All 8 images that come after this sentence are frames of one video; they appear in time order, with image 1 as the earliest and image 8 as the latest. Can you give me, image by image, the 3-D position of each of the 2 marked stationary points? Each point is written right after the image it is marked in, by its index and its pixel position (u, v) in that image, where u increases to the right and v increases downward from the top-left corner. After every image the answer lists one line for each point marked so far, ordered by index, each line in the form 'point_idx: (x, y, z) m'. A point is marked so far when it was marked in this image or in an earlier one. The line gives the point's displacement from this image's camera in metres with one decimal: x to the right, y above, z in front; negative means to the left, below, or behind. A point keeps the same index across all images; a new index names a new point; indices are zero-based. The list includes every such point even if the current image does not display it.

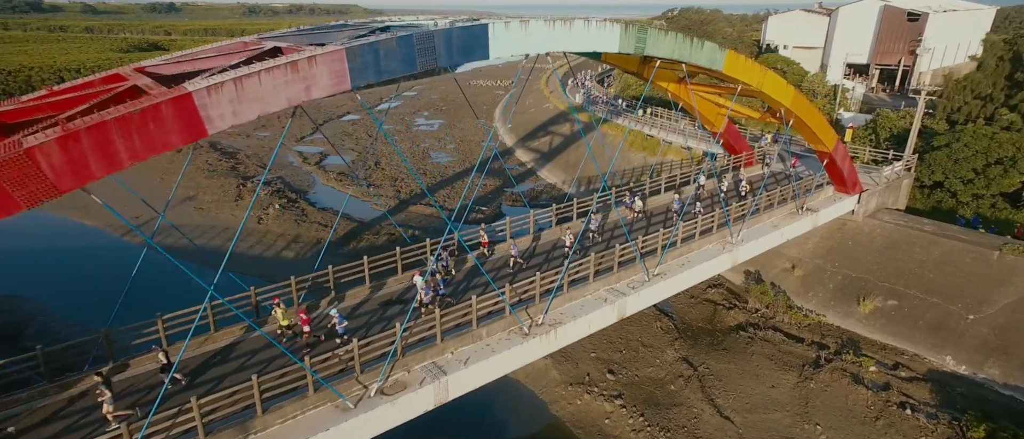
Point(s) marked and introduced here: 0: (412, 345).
0: (-2.4, -2.9, +14.1) m
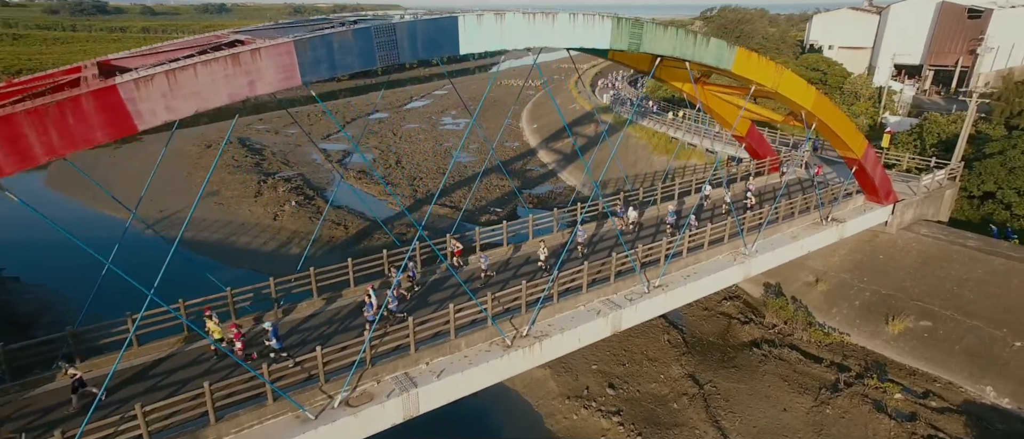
0: (-2.9, -3.0, +13.5) m
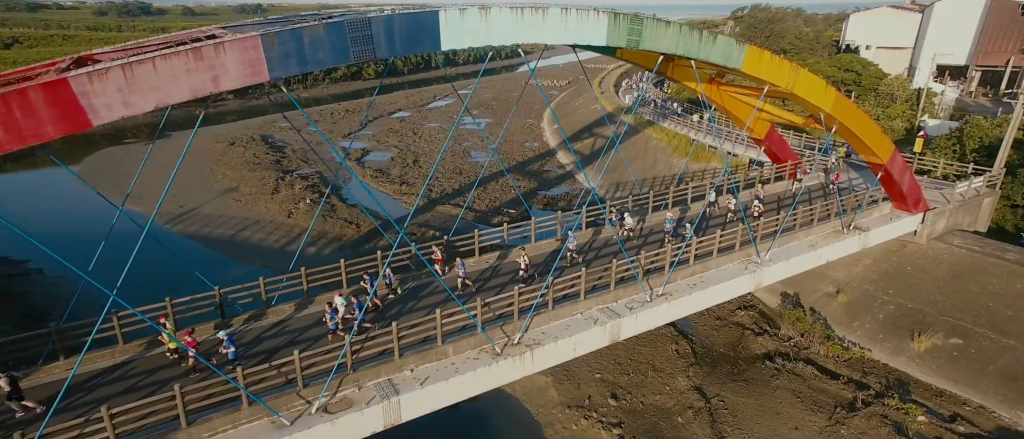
0: (-3.2, -3.0, +13.2) m
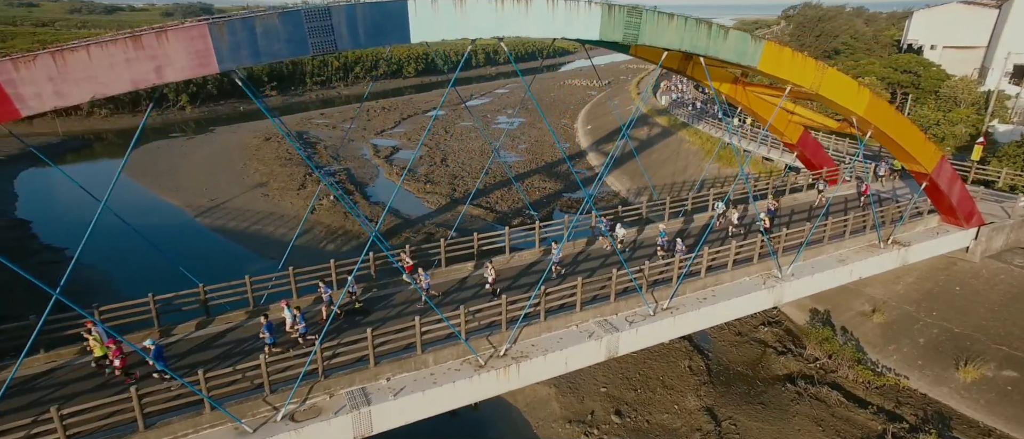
0: (-3.6, -3.1, +12.6) m
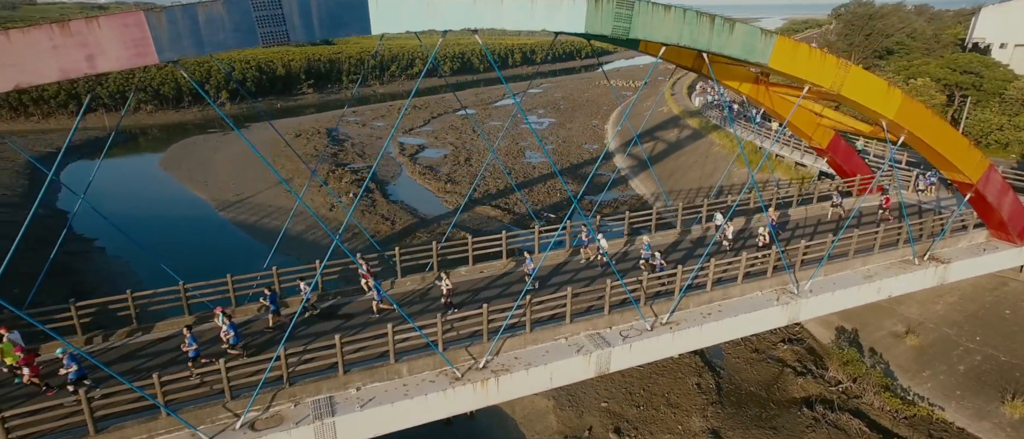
0: (-4.0, -3.1, +12.1) m
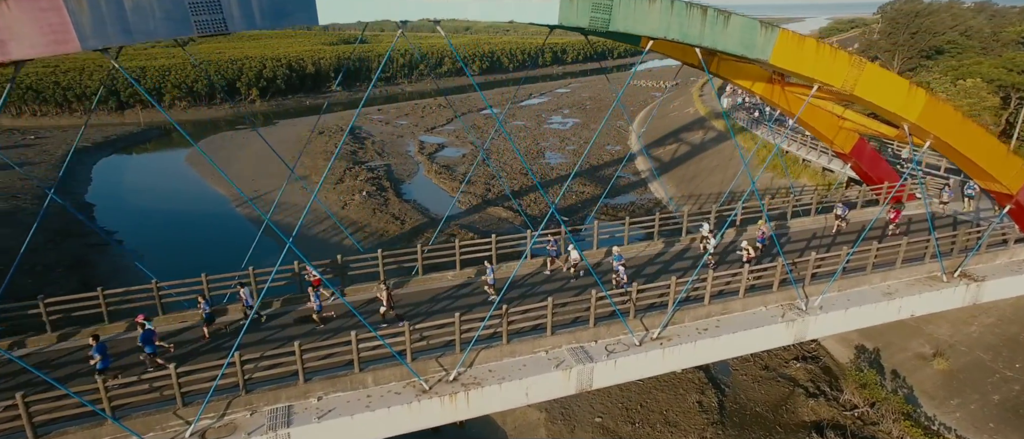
0: (-4.6, -3.1, +11.6) m
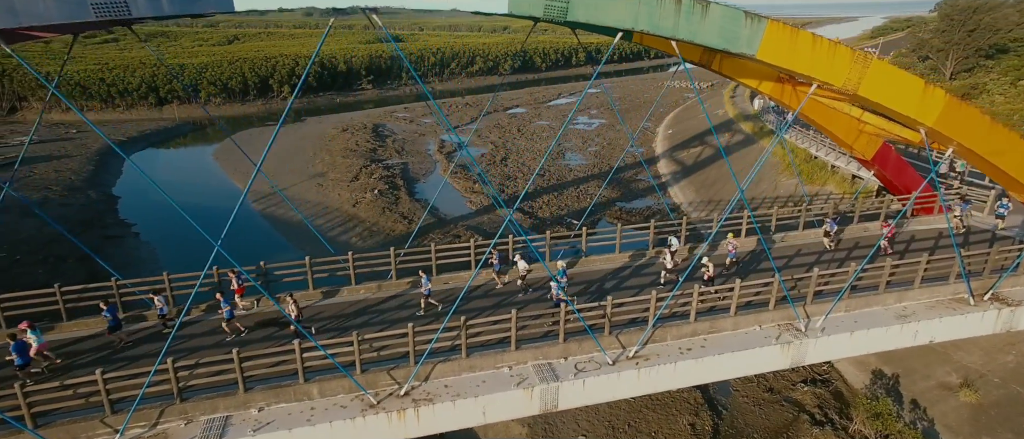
0: (-5.5, -3.0, +11.1) m
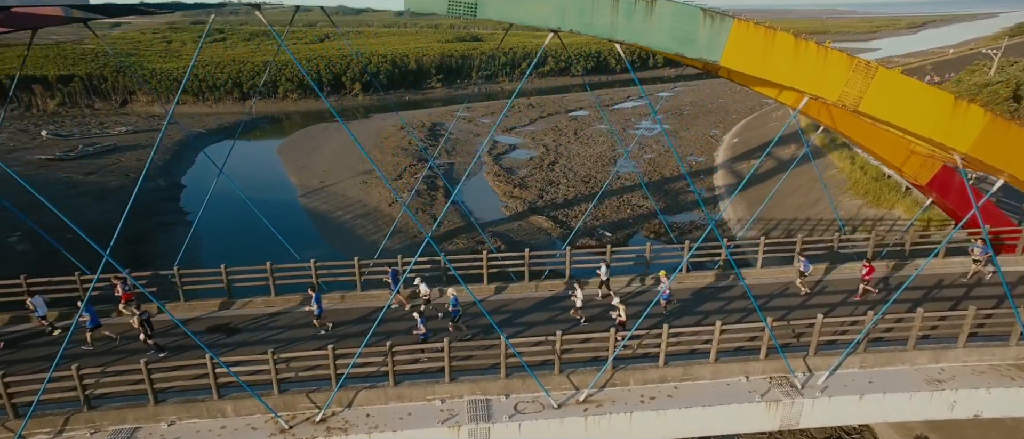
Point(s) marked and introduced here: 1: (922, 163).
0: (-6.7, -3.1, +10.7) m
1: (+9.5, +1.4, +14.1) m
